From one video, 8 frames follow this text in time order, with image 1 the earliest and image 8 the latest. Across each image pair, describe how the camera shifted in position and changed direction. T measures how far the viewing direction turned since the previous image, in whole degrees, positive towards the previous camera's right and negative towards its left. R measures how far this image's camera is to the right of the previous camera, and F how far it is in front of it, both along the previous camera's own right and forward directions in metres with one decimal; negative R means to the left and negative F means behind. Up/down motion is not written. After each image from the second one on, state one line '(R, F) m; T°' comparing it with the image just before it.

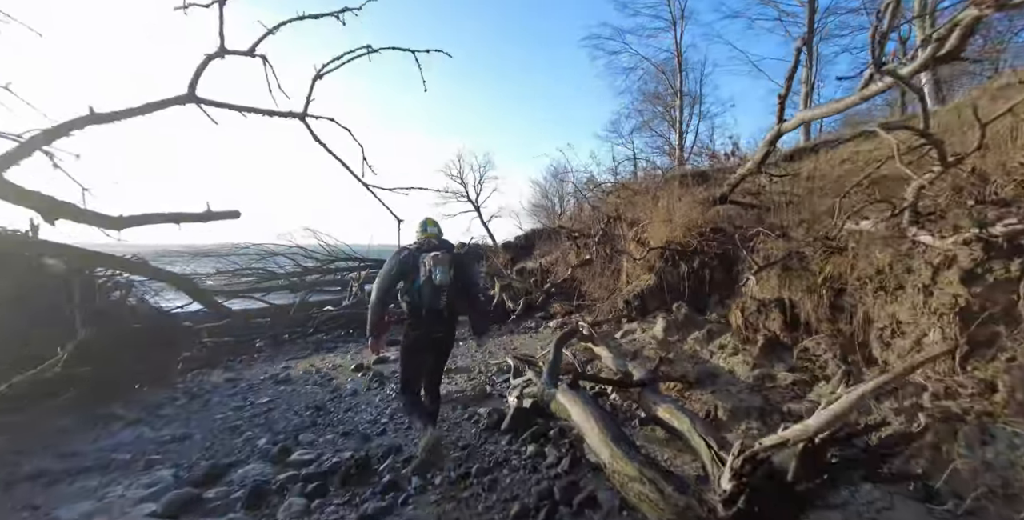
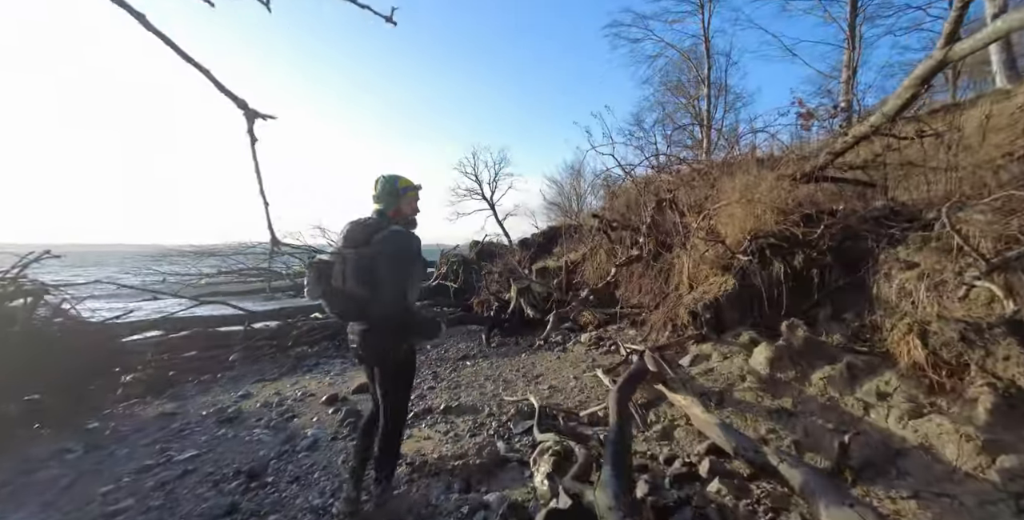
(-0.1, +1.8) m; -2°
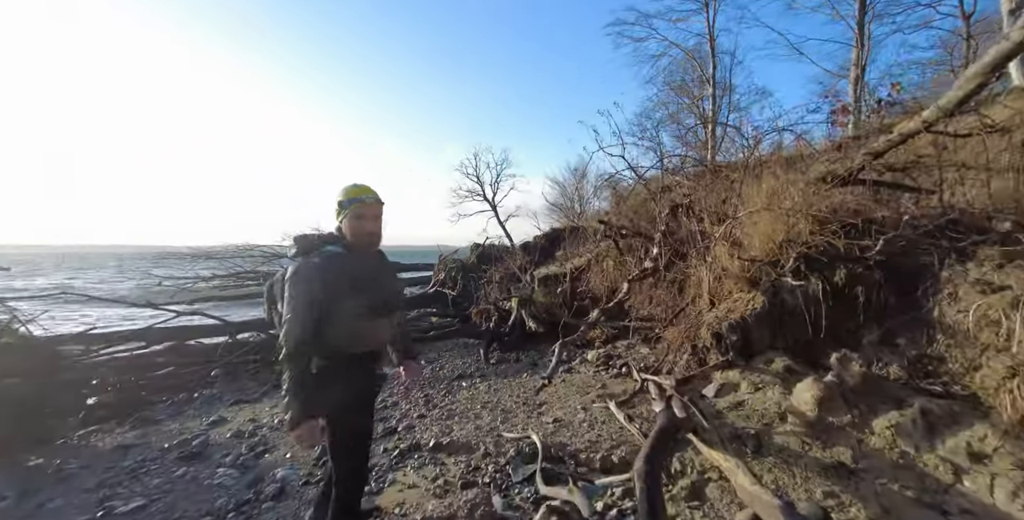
(0.0, +0.6) m; 0°
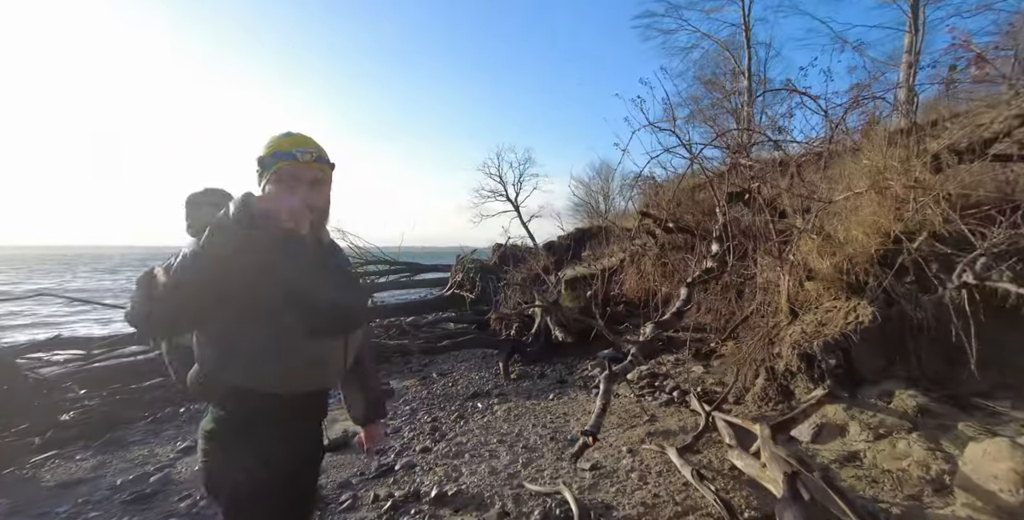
(0.0, +1.0) m; -3°
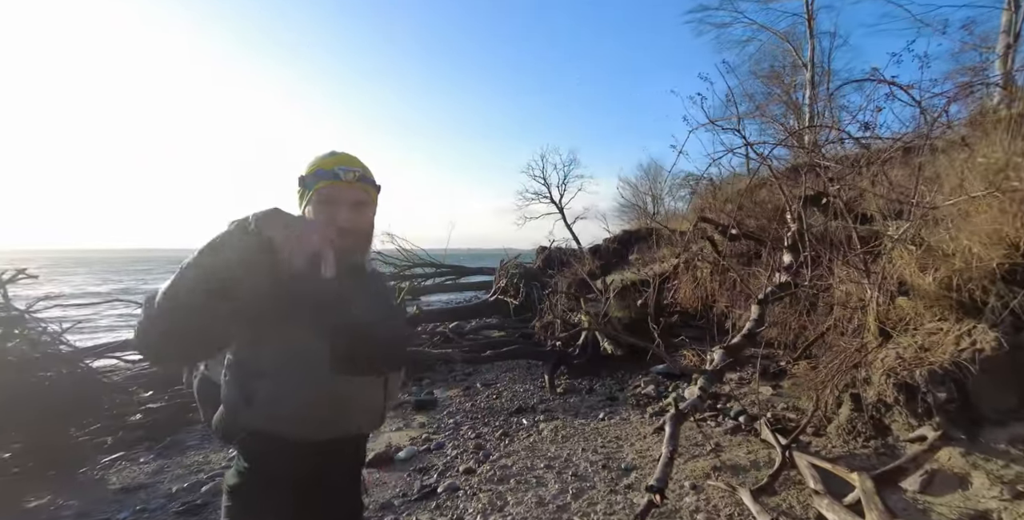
(0.0, +0.2) m; -6°
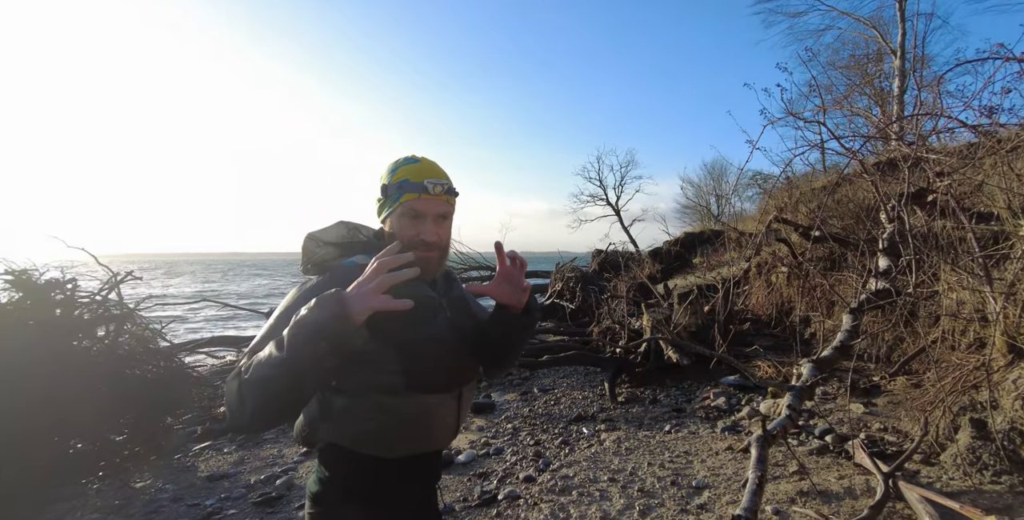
(-0.1, +0.1) m; -7°
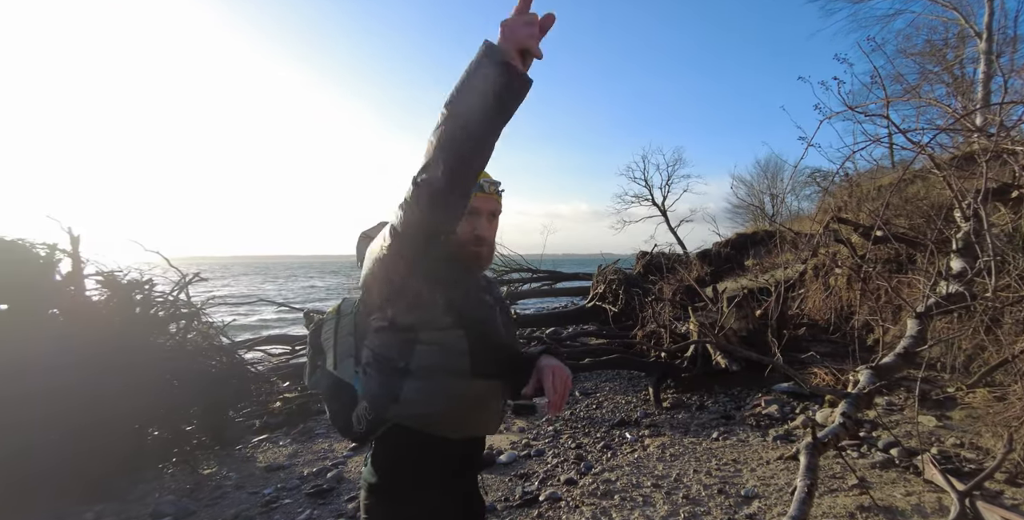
(0.0, 0.0) m; -6°
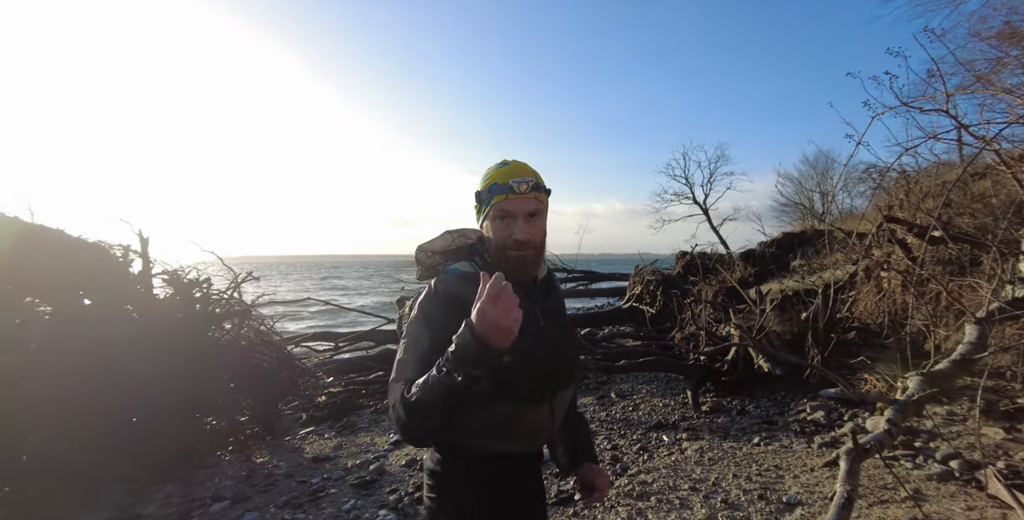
(0.0, -0.1) m; -5°
